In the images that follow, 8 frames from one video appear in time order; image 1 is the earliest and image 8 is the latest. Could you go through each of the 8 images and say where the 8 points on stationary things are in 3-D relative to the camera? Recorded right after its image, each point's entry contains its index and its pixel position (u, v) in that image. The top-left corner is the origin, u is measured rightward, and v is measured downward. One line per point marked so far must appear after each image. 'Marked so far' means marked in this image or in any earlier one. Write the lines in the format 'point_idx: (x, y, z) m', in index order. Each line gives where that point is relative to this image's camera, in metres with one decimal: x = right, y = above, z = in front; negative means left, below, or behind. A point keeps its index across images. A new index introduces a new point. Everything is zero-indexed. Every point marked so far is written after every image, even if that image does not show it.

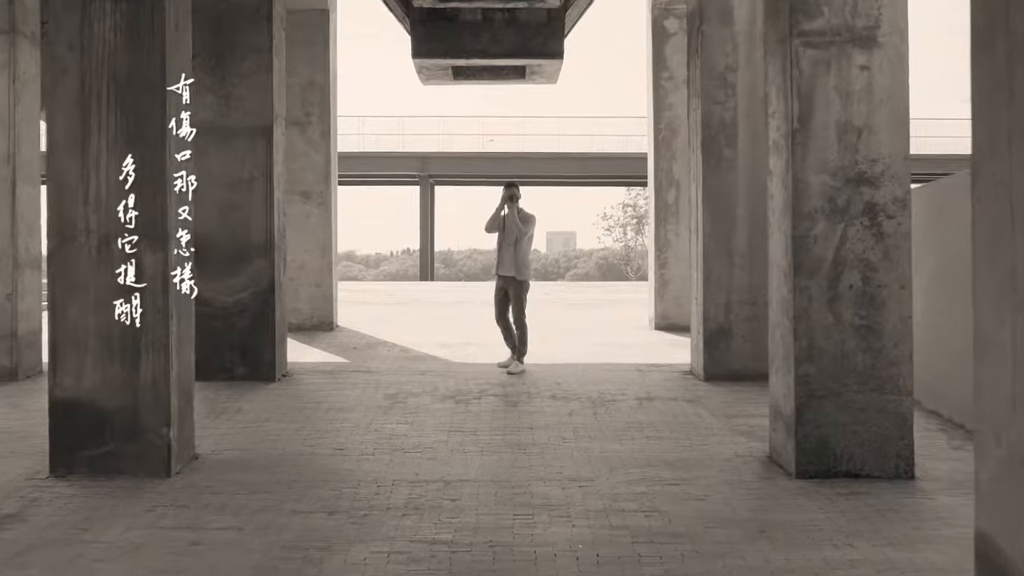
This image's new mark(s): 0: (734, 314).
0: (+1.7, -0.2, +8.7) m
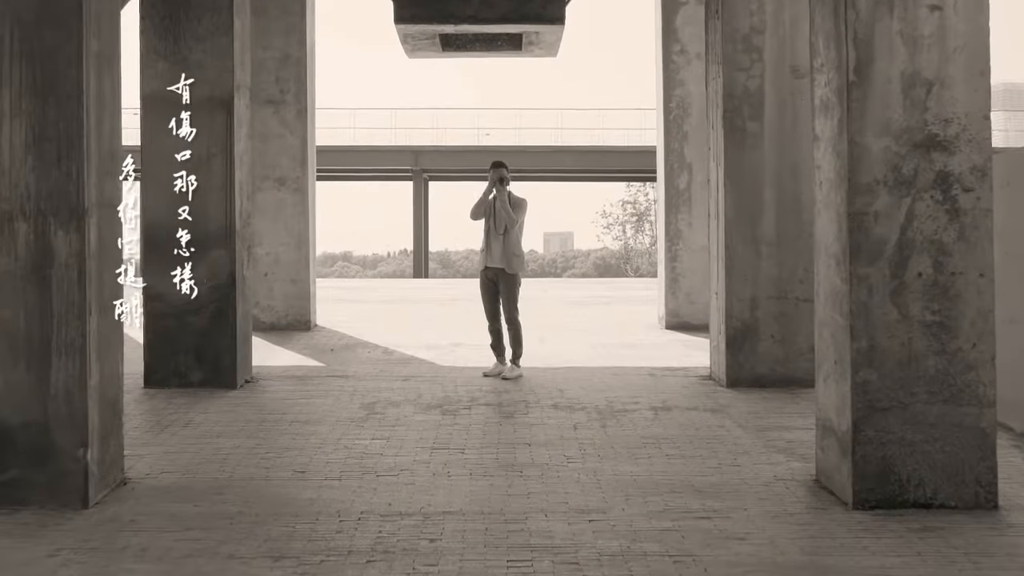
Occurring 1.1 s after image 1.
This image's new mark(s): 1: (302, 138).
0: (+1.7, -0.1, +7.6) m
1: (-1.9, +1.4, +10.5) m
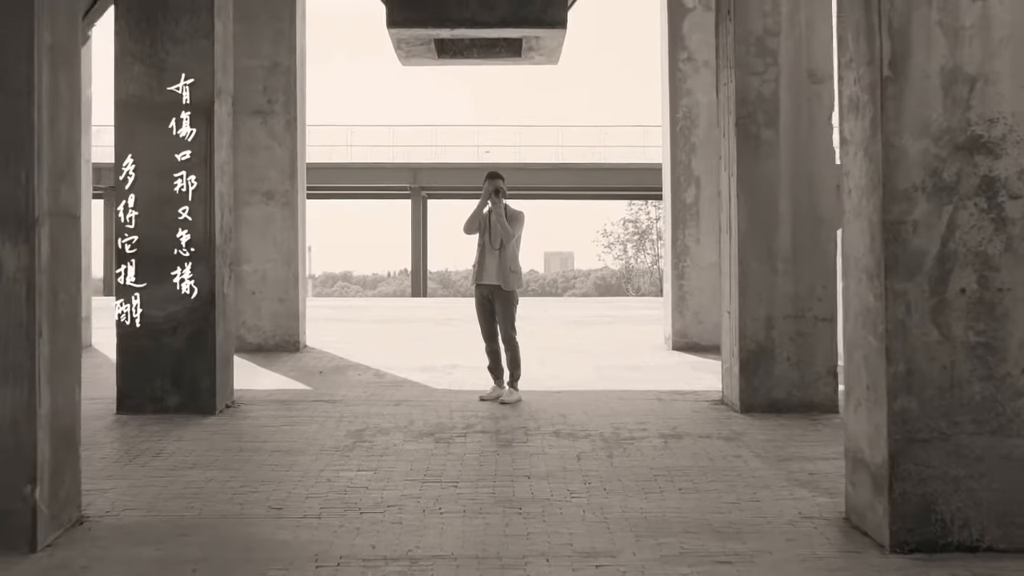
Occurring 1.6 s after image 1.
0: (+1.6, -0.3, +7.1) m
1: (-1.9, +1.2, +10.1) m
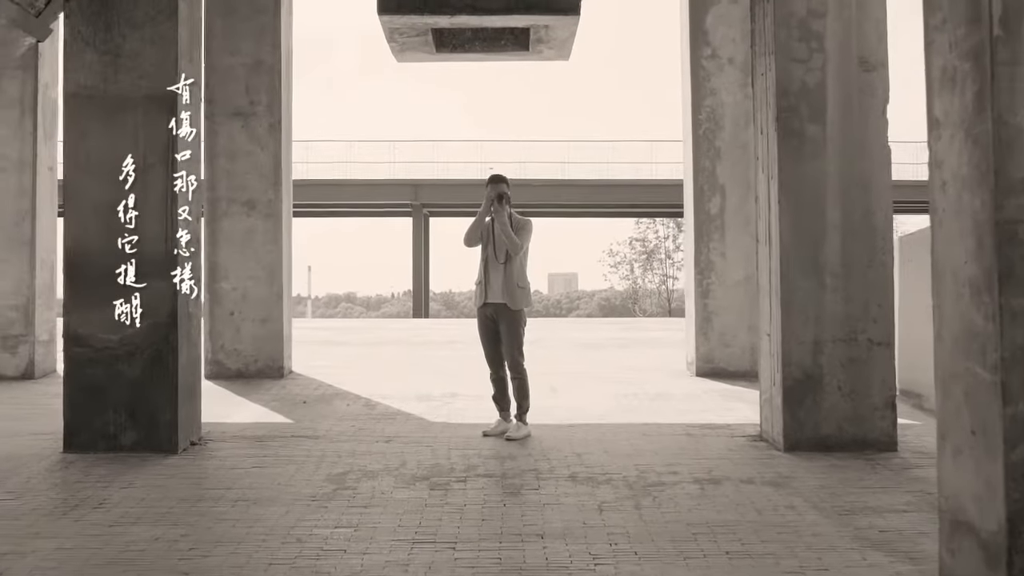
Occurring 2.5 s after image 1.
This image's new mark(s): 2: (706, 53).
0: (+1.7, -0.4, +6.2) m
1: (-1.9, +1.1, +9.2) m
2: (+1.6, +1.9, +9.2) m
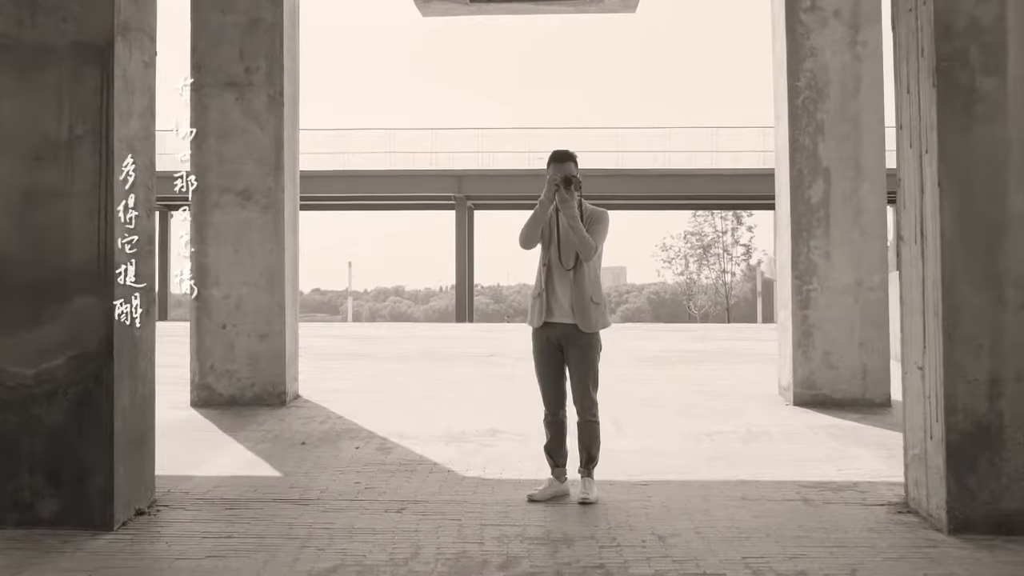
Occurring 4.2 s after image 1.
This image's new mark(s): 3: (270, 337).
0: (+1.9, -0.4, +4.4) m
1: (-1.5, +1.0, +7.5) m
2: (+1.9, +1.8, +7.5) m
3: (-1.6, -0.3, +7.4) m
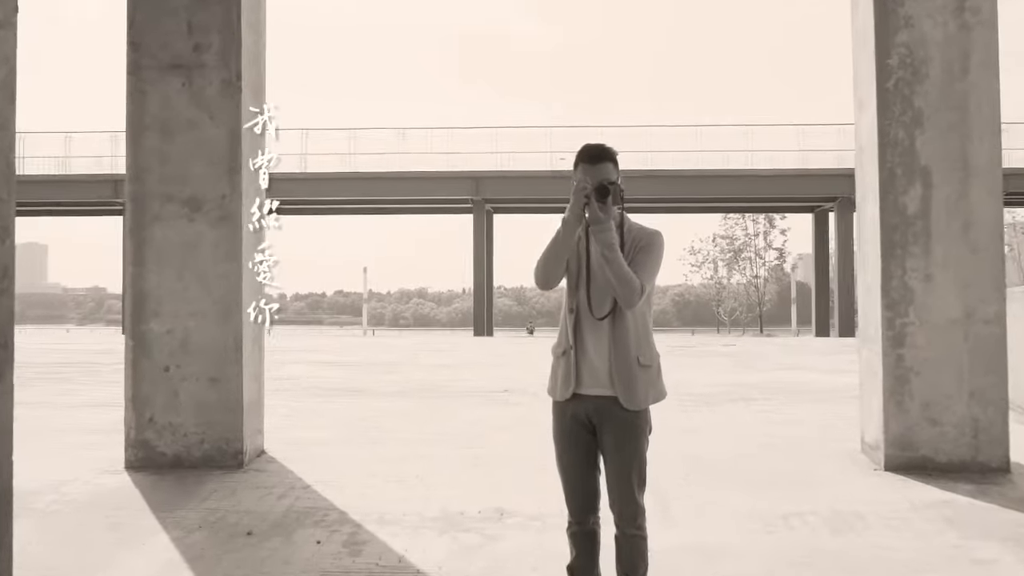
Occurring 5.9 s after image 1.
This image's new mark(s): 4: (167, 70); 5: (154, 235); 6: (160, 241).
0: (+1.9, -0.6, +2.9) m
1: (-1.5, +0.8, +6.0) m
2: (+2.0, +1.7, +5.9) m
3: (-1.5, -0.5, +6.0) m
4: (-1.8, +1.1, +6.0) m
5: (-1.9, +0.3, +6.0) m
6: (-1.8, +0.3, +6.0) m
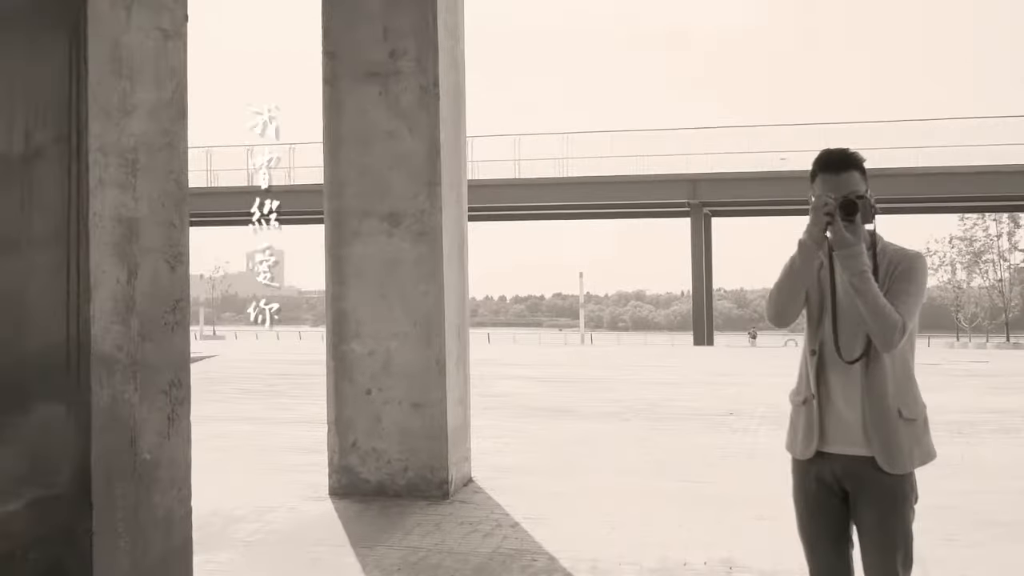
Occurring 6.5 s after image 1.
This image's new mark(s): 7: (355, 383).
0: (+2.3, -0.7, +1.9) m
1: (-0.4, +0.7, +5.7) m
2: (+3.0, +1.6, +4.9) m
3: (-0.4, -0.6, +5.6) m
4: (-0.7, +1.1, +5.8) m
5: (-0.8, +0.2, +5.8) m
6: (-0.7, +0.2, +5.8) m
7: (-0.8, -0.5, +5.7) m
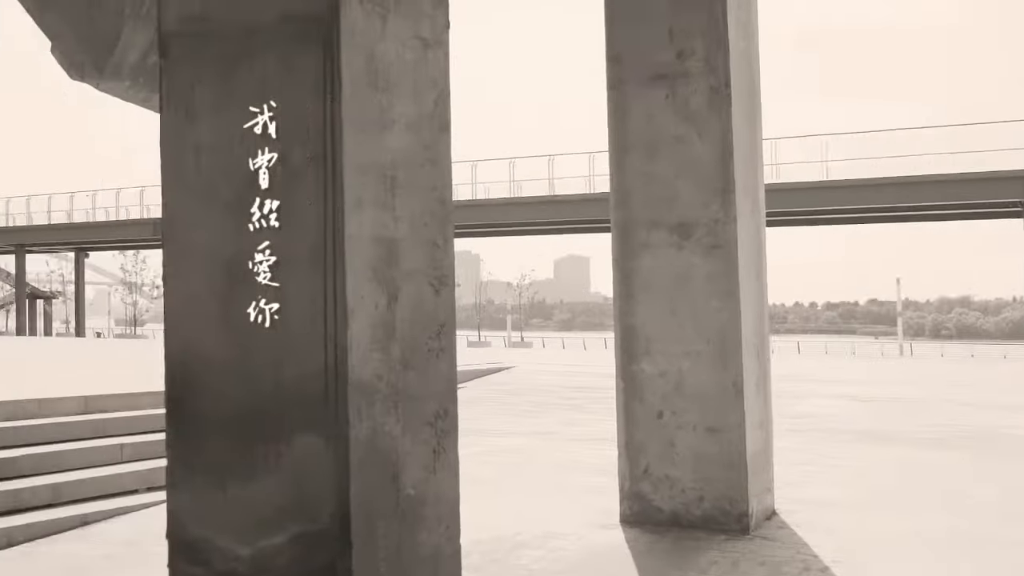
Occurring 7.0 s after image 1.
0: (+2.7, -0.7, +0.9) m
1: (+1.0, +0.7, +5.3) m
2: (+4.0, +1.5, +3.7) m
3: (+1.0, -0.6, +5.2) m
4: (+0.7, +1.0, +5.4) m
5: (+0.6, +0.1, +5.5) m
6: (+0.7, +0.1, +5.4) m
7: (+0.6, -0.5, +5.4) m
